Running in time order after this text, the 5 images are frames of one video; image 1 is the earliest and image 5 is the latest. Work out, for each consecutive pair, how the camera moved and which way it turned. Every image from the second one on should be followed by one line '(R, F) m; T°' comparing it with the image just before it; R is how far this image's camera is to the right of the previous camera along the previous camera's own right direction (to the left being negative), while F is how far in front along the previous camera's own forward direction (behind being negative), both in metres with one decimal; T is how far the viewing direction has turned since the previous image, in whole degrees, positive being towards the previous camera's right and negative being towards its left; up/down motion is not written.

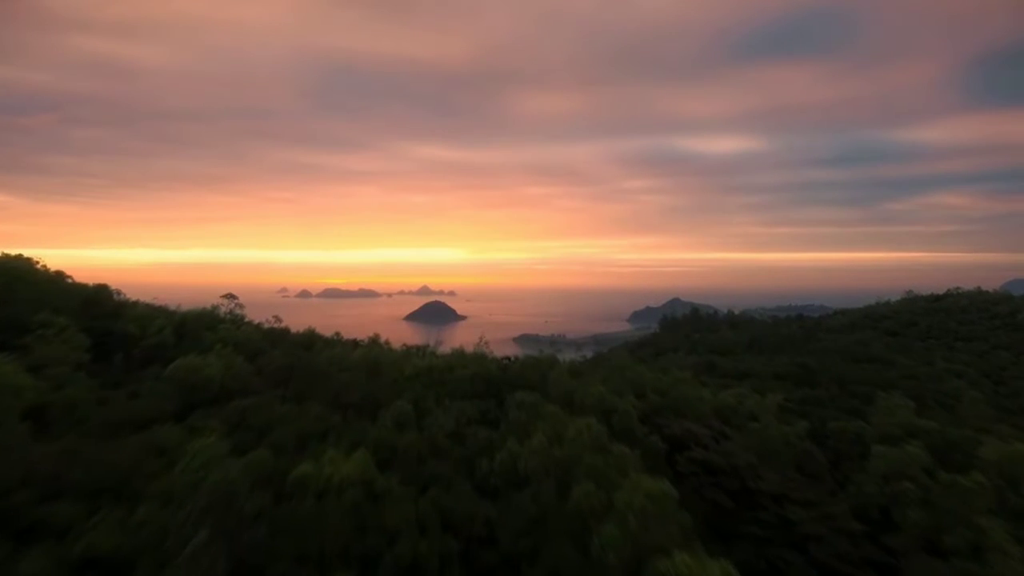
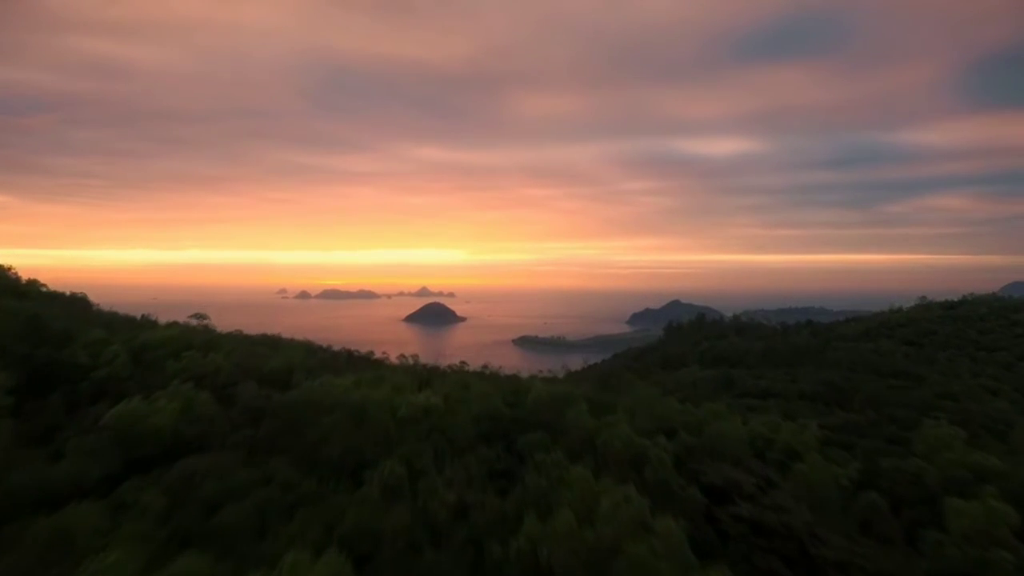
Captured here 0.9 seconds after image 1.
(-0.1, +0.8) m; 0°
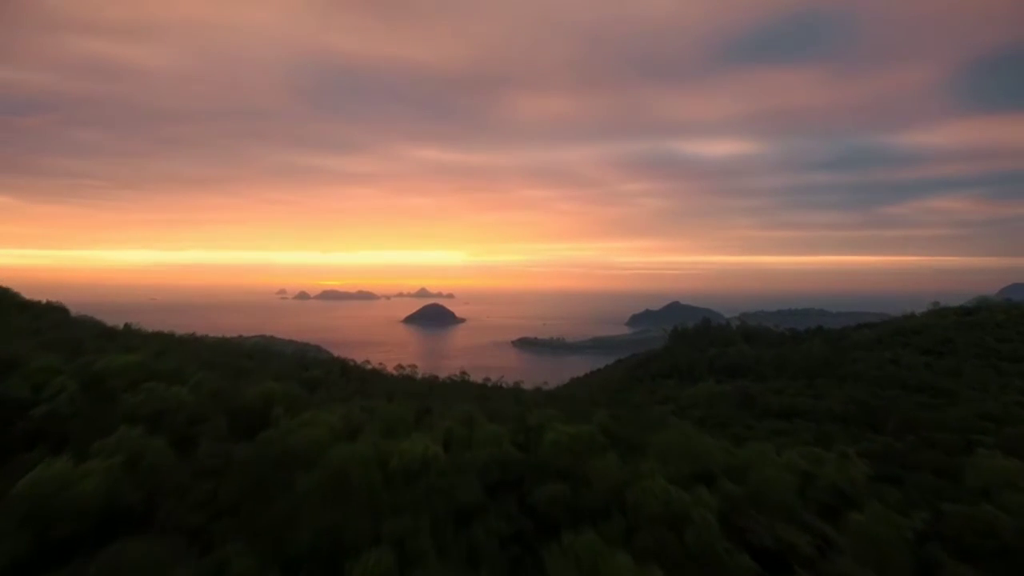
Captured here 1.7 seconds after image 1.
(-0.1, +0.7) m; 0°
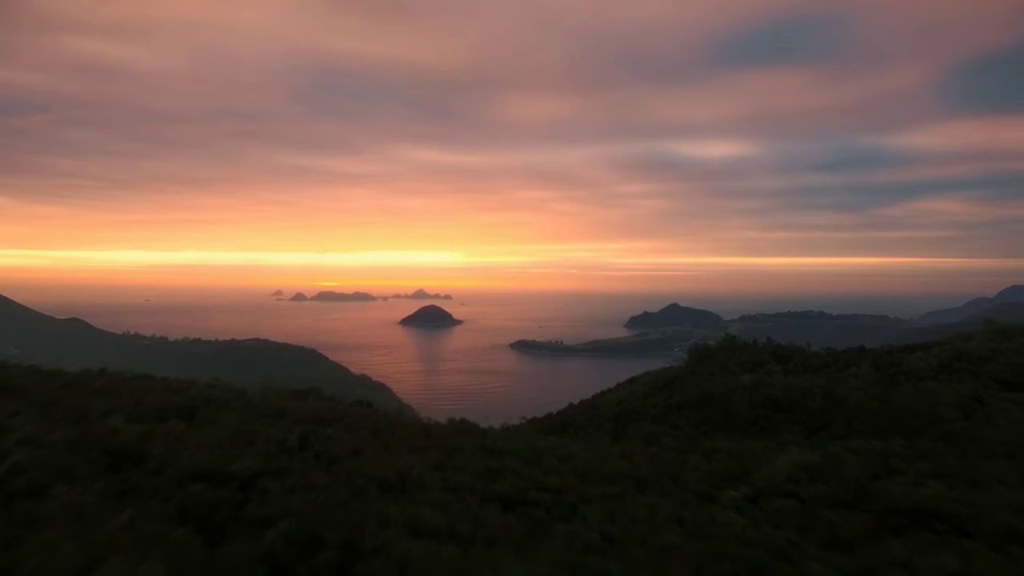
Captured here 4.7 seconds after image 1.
(-0.3, +2.7) m; 0°
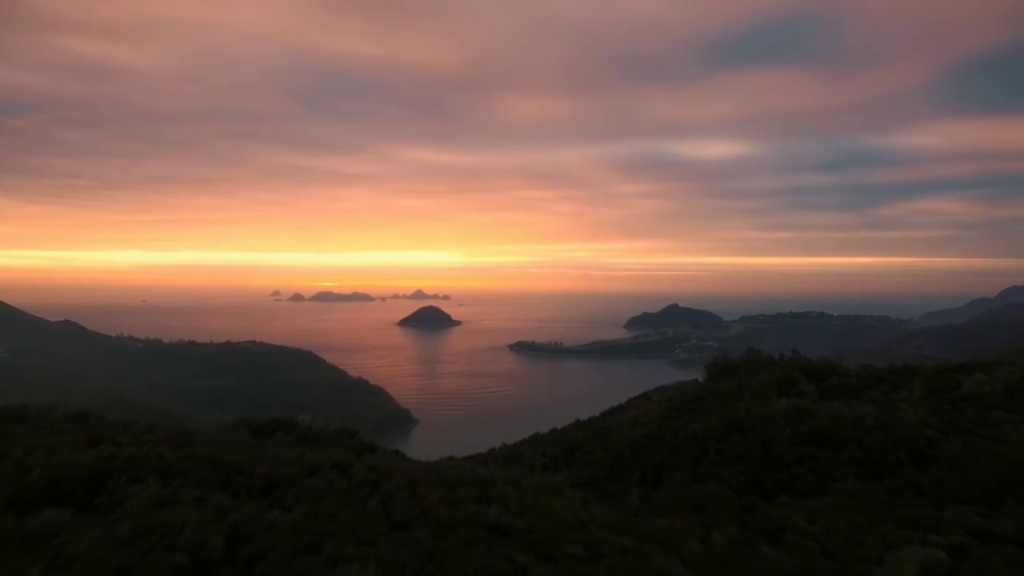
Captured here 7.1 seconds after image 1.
(-0.2, +2.3) m; 0°
